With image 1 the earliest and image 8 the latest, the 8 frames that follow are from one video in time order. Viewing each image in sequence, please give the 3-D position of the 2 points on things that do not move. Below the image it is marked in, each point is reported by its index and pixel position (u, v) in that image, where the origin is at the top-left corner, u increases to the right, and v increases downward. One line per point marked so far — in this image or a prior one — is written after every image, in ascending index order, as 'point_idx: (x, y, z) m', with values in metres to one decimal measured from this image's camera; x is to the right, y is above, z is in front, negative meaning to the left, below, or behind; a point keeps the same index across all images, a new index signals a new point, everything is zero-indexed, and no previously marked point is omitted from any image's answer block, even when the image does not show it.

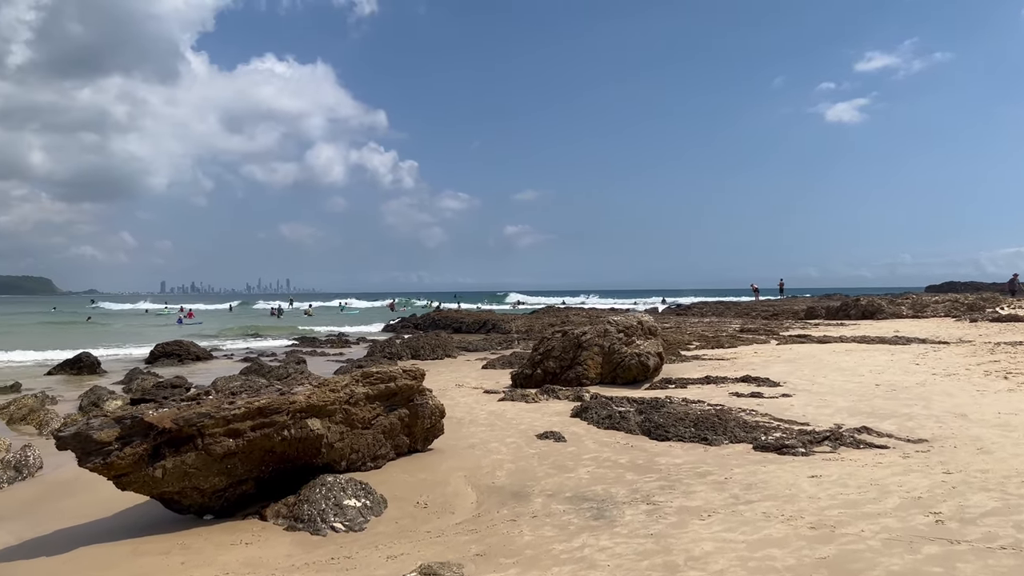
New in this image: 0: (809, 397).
0: (+3.3, -1.2, +9.1) m
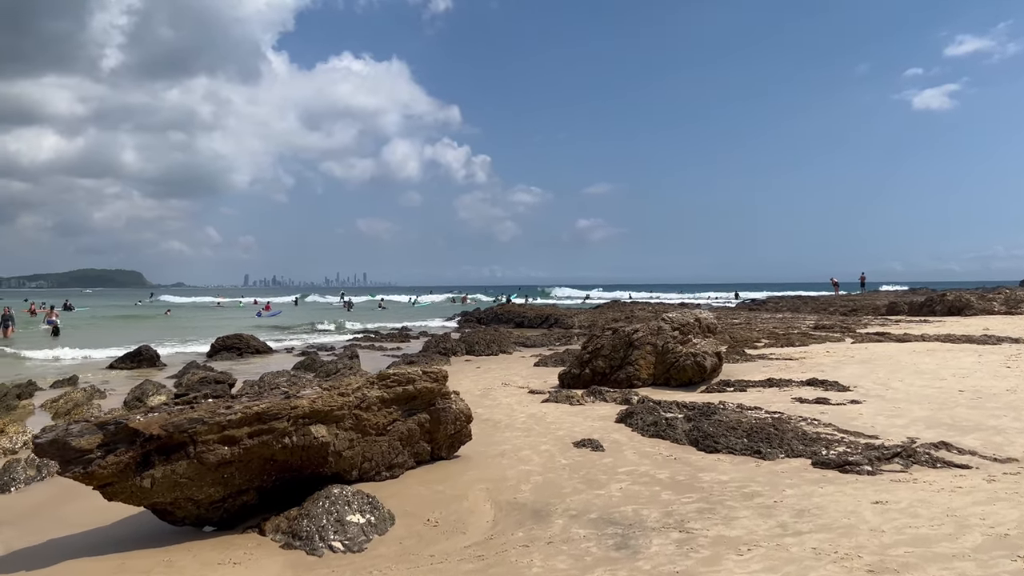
0: (+3.7, -1.2, +8.2) m
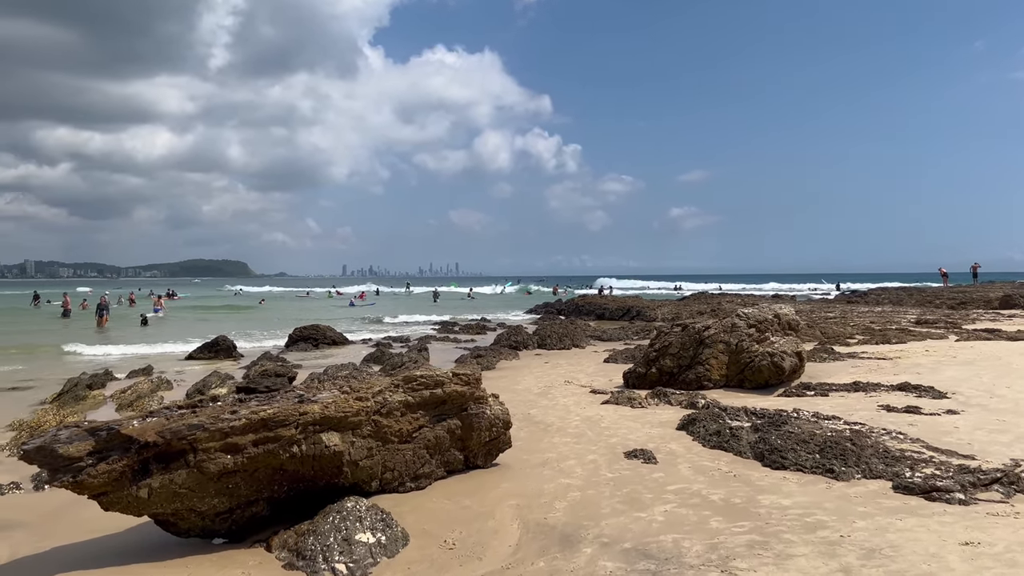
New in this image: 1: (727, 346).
0: (+4.1, -1.1, +7.2) m
1: (+2.7, -0.7, +10.3) m
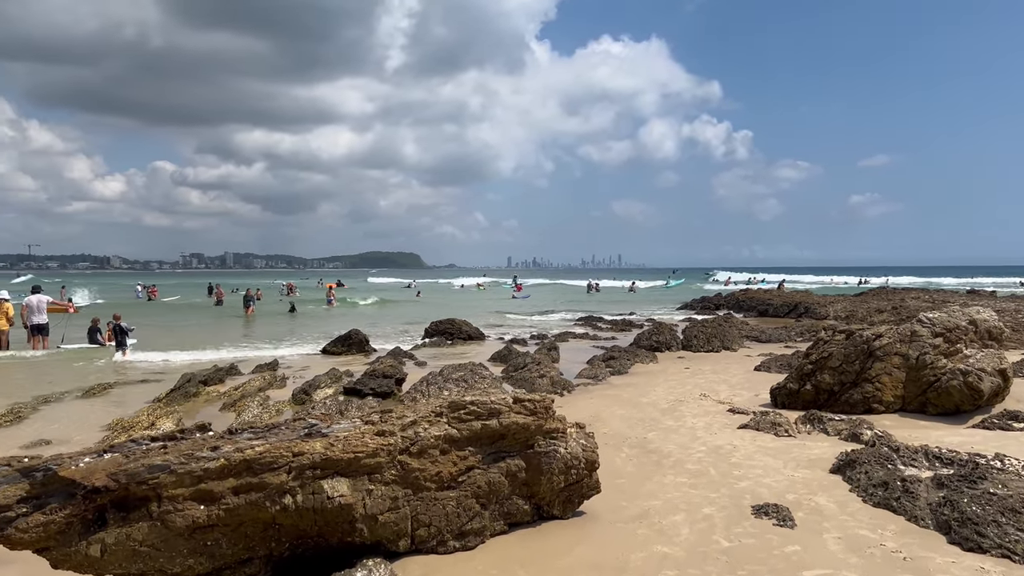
0: (+4.7, -1.1, +4.9) m
1: (+3.9, -0.7, +8.2) m
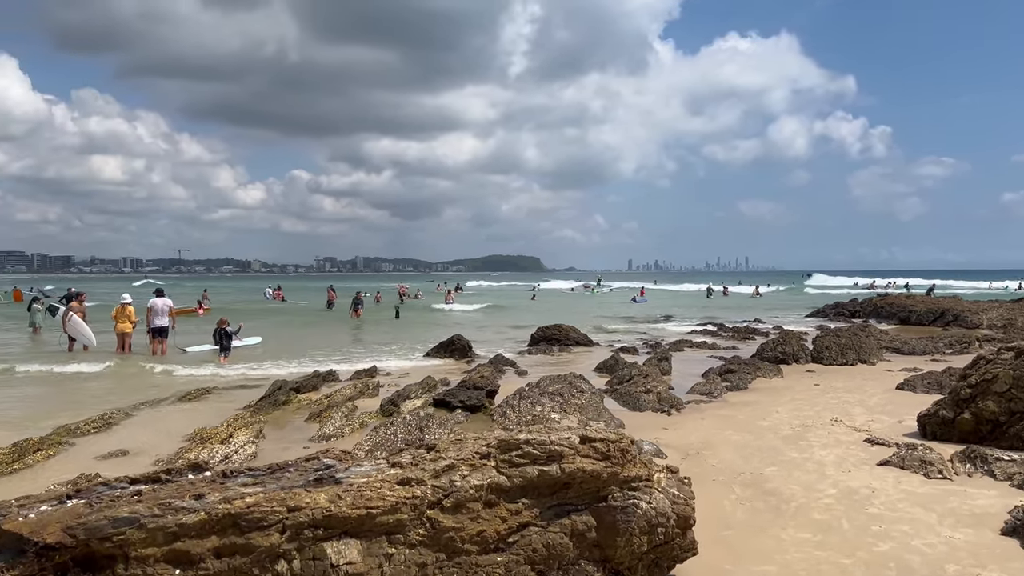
0: (+5.0, -1.2, +3.2) m
1: (+4.7, -0.8, +6.6) m
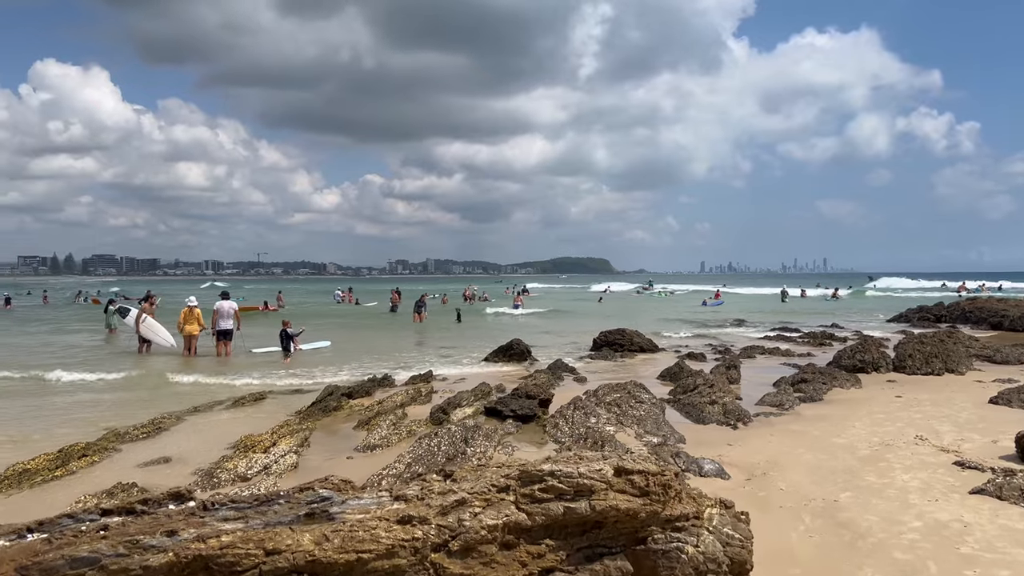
0: (+5.0, -1.2, +2.3) m
1: (+5.0, -0.8, +5.7) m
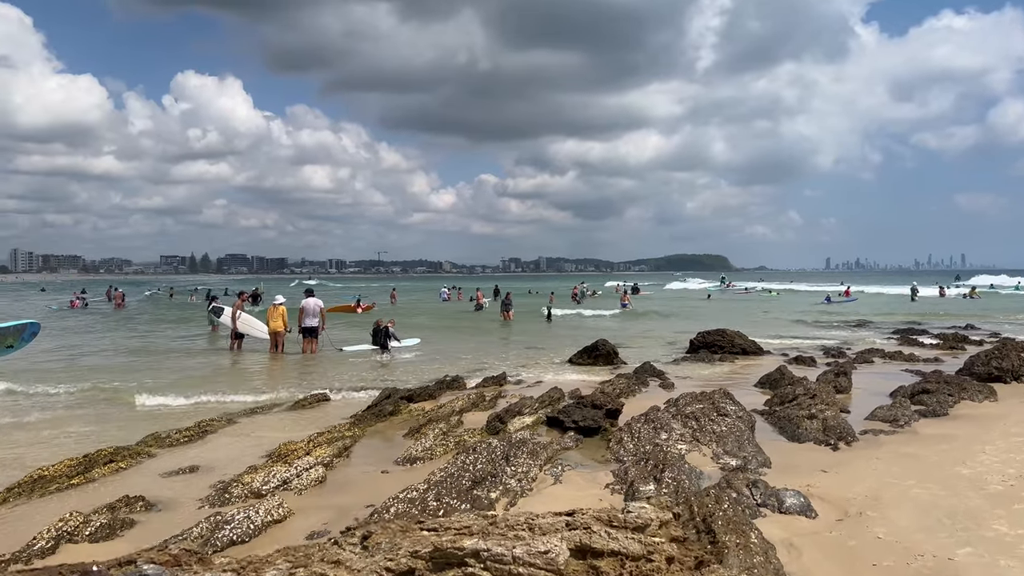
0: (+4.6, -1.2, +0.6) m
1: (+5.0, -0.8, +4.0) m
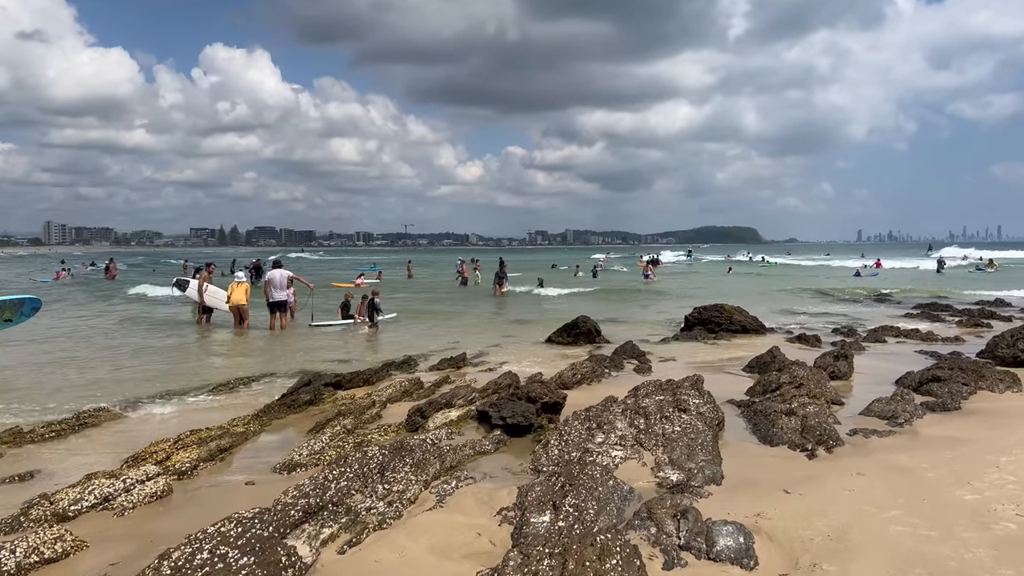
0: (+3.6, -1.2, -0.9) m
1: (+4.1, -0.7, +2.4) m
